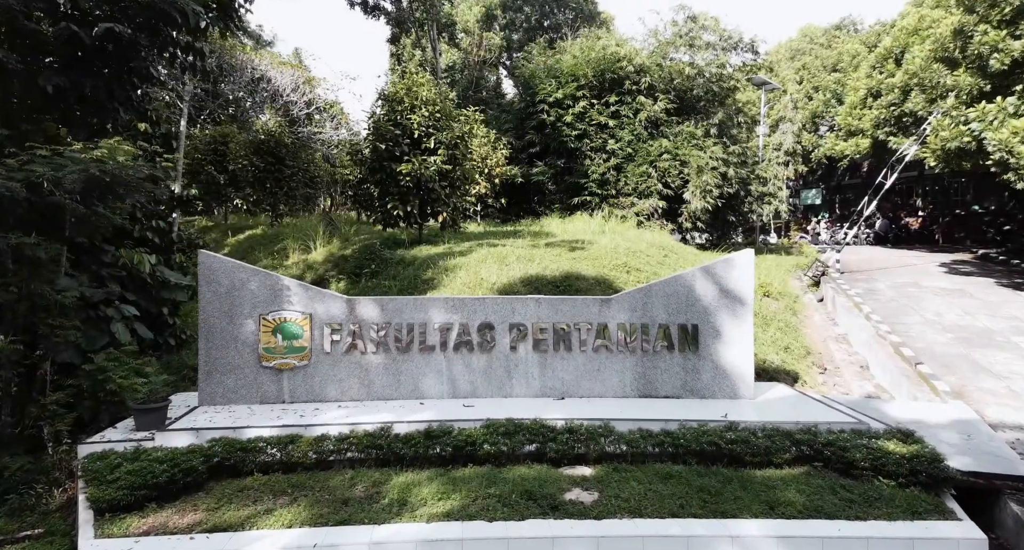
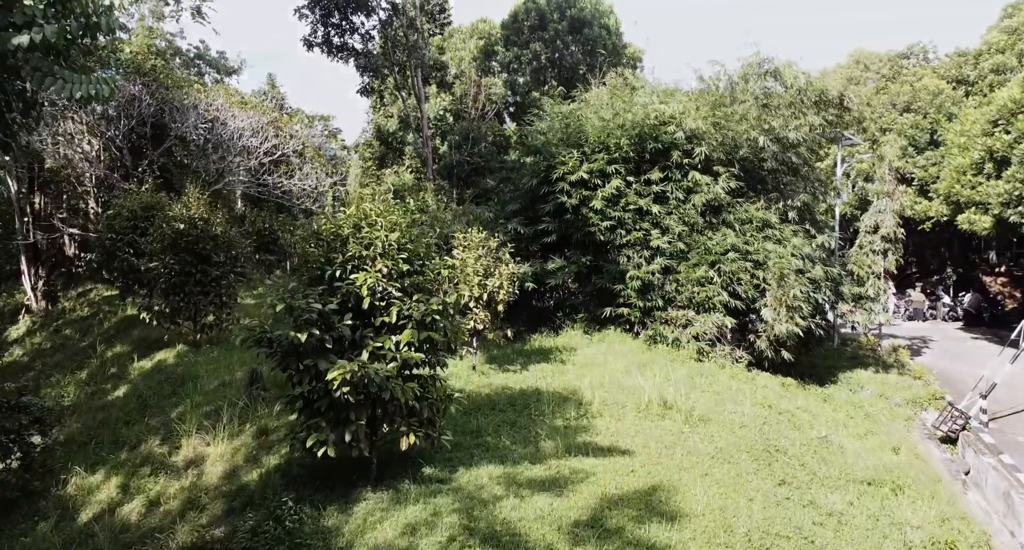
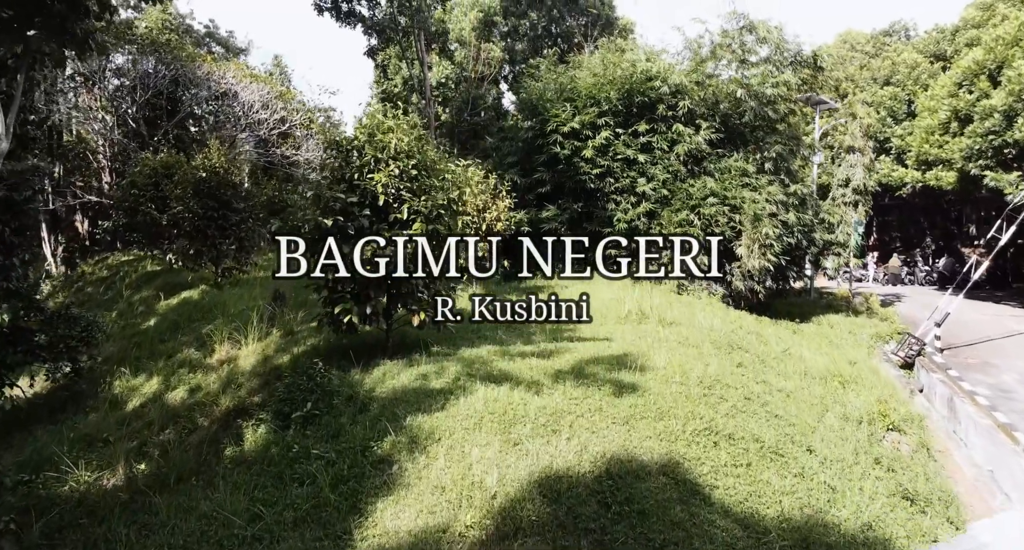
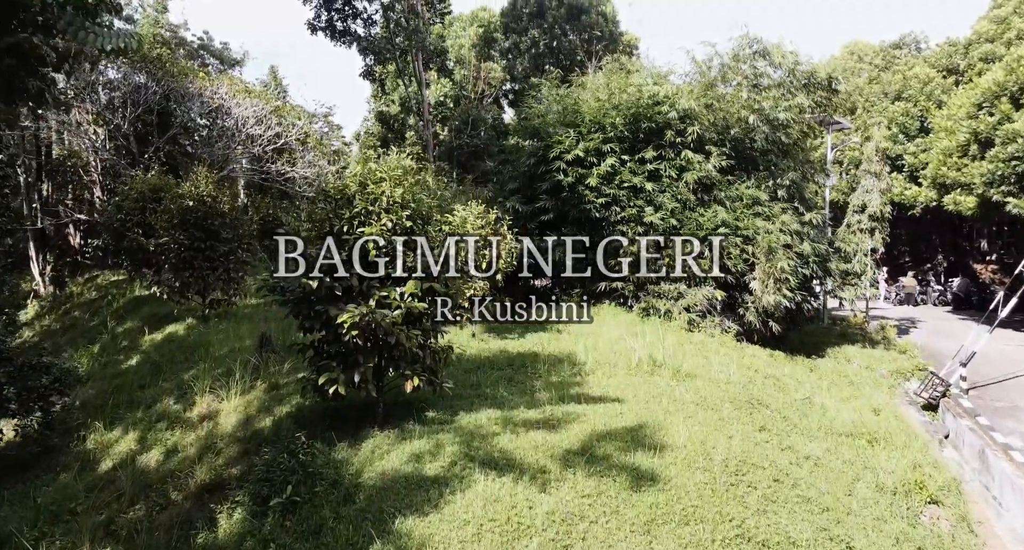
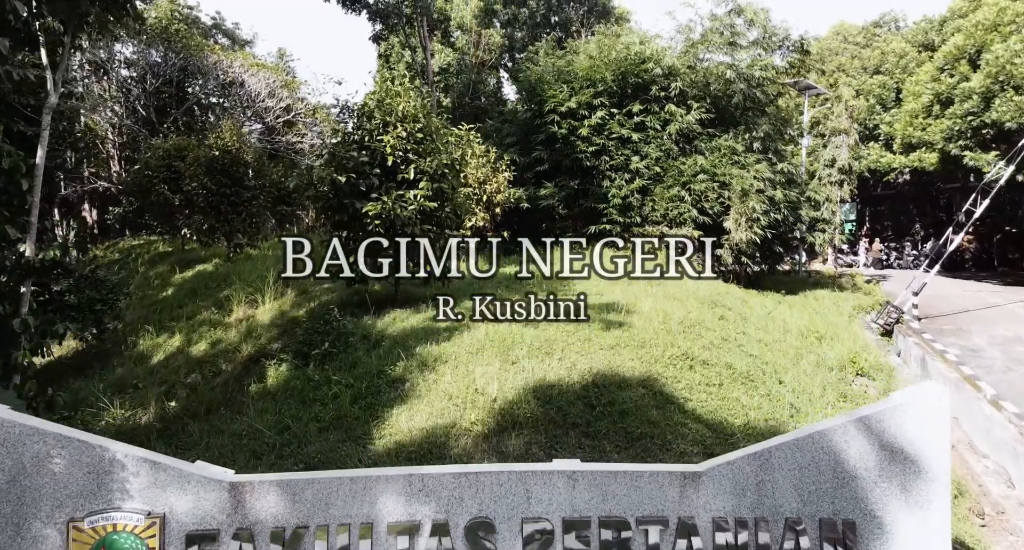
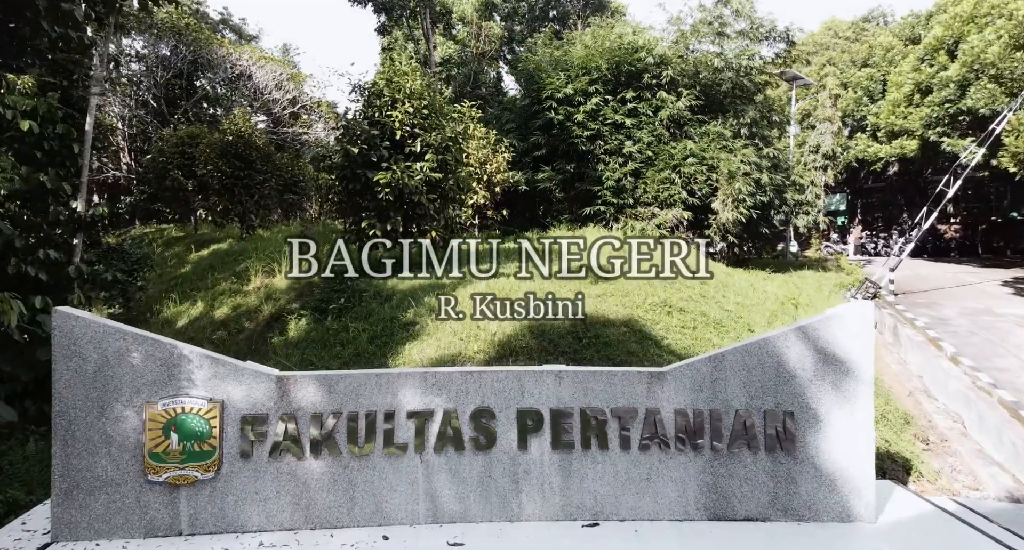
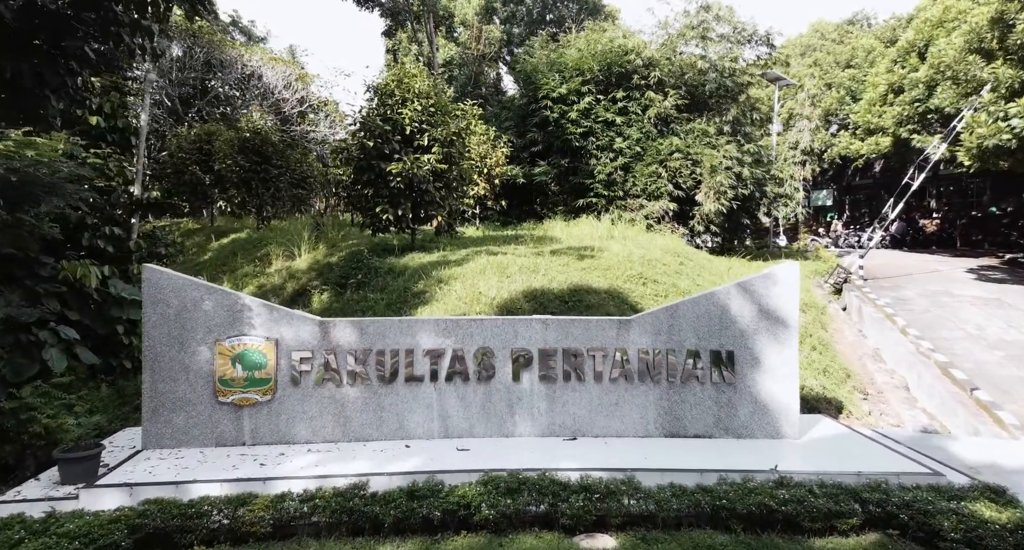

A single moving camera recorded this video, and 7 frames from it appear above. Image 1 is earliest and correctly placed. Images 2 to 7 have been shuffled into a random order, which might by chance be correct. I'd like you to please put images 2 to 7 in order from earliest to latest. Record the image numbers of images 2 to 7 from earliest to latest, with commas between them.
7, 6, 5, 3, 4, 2
